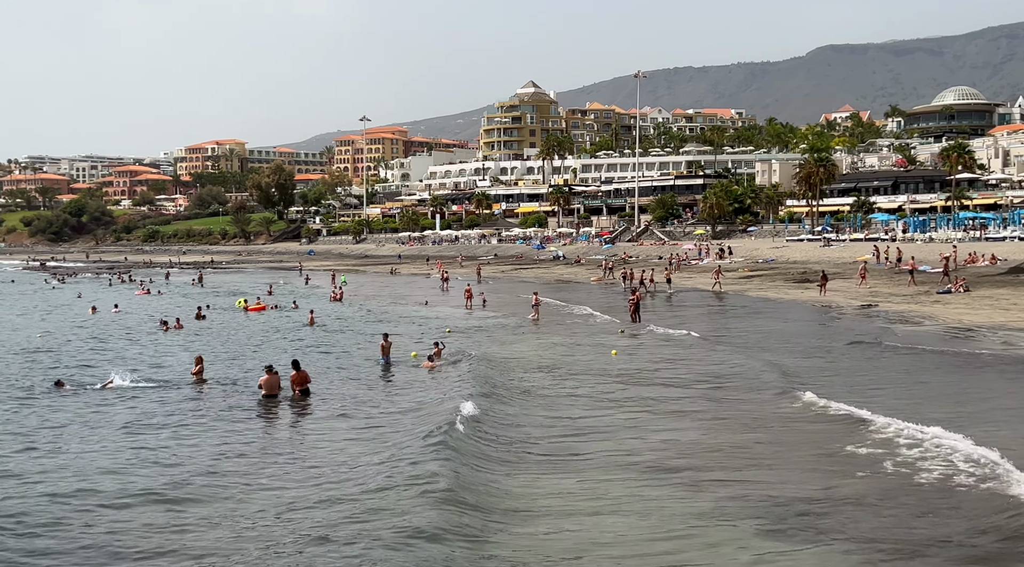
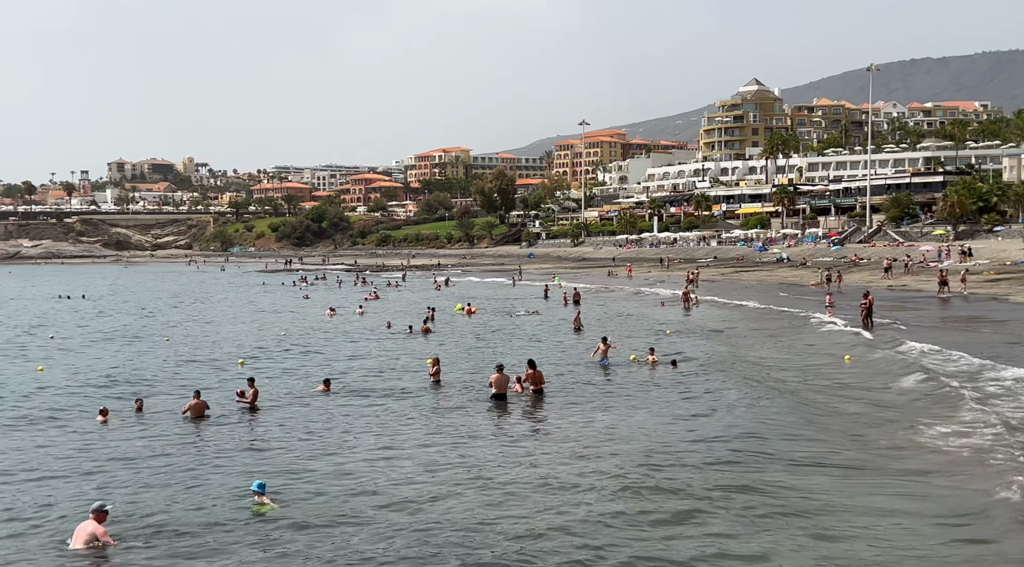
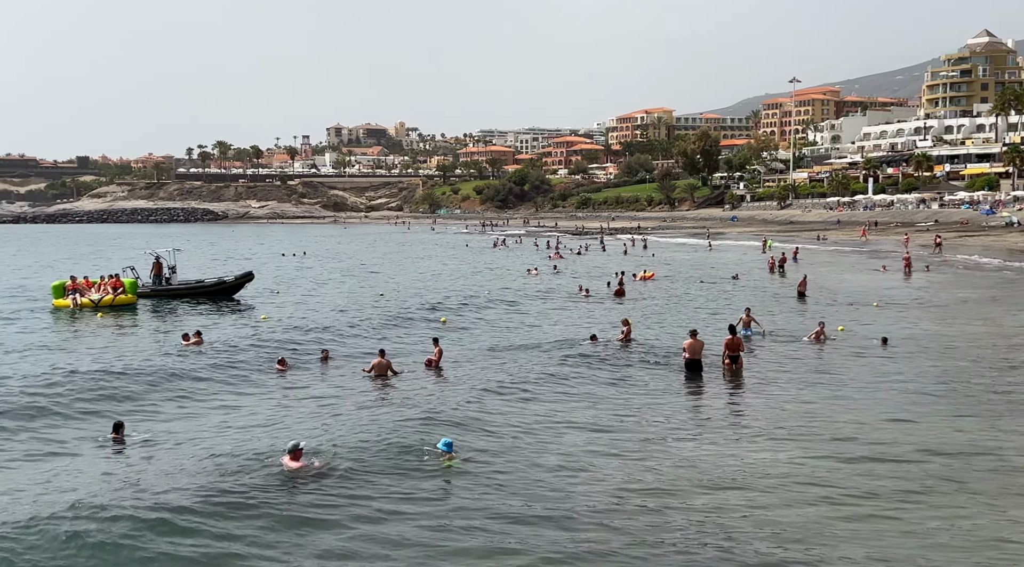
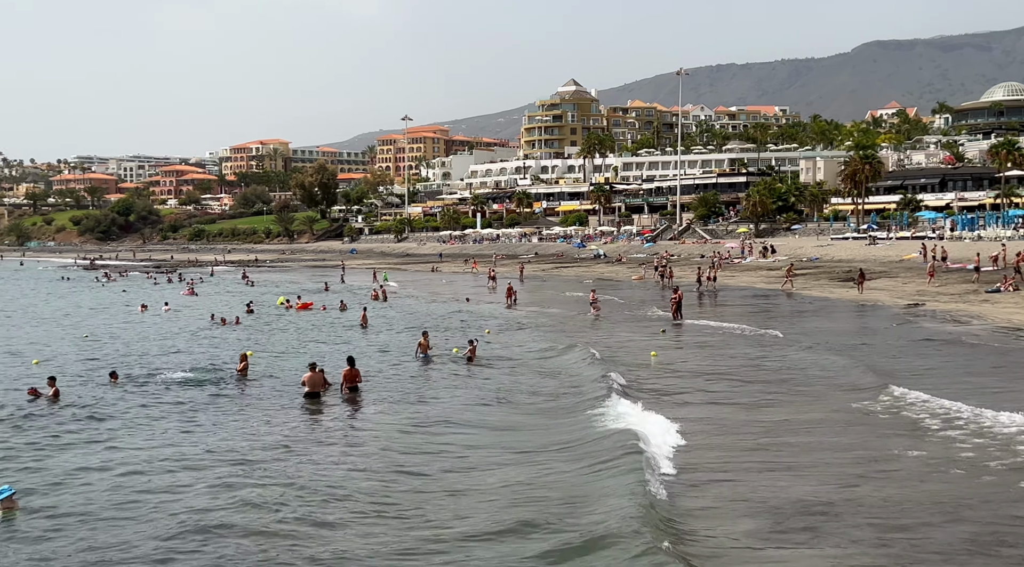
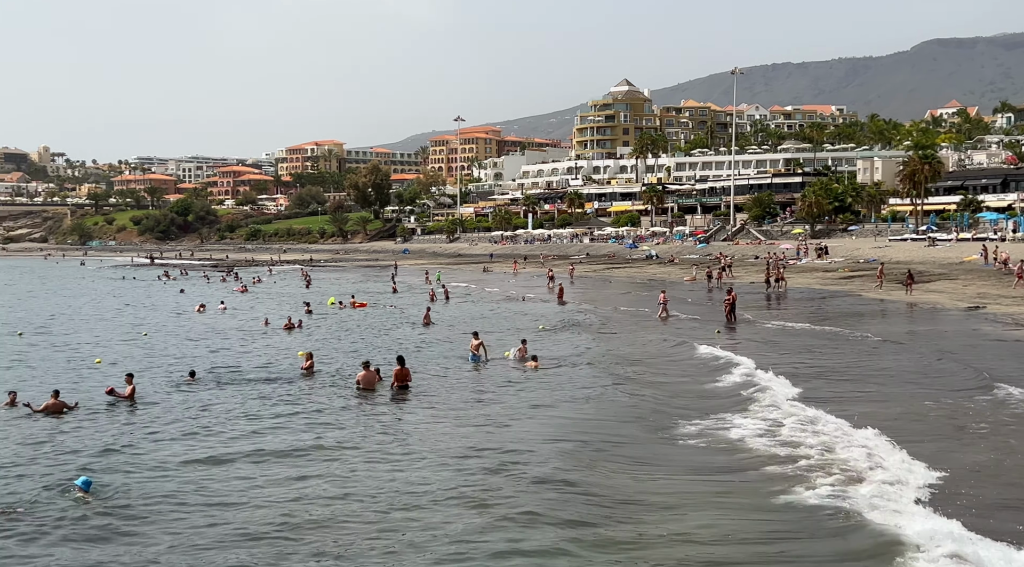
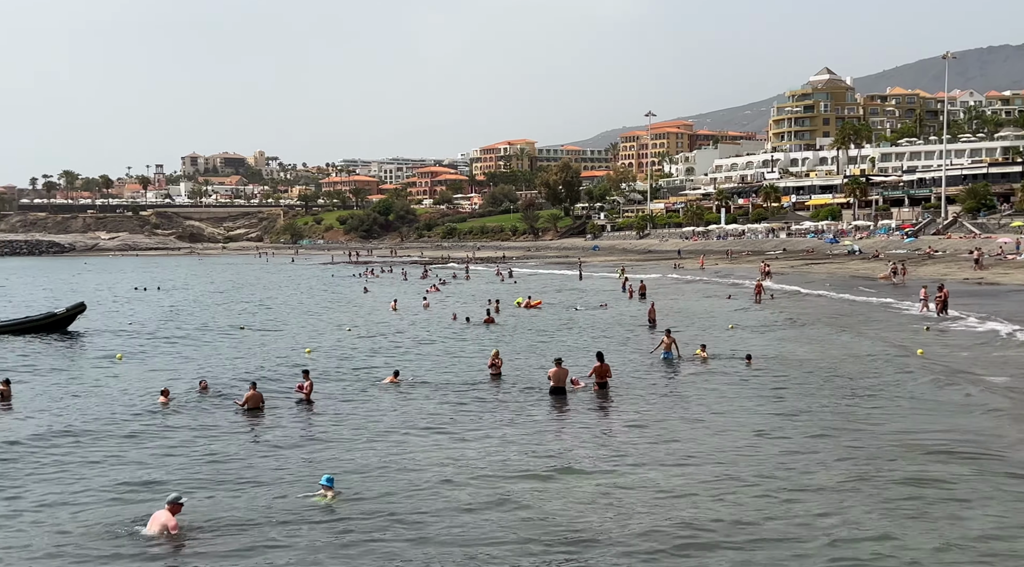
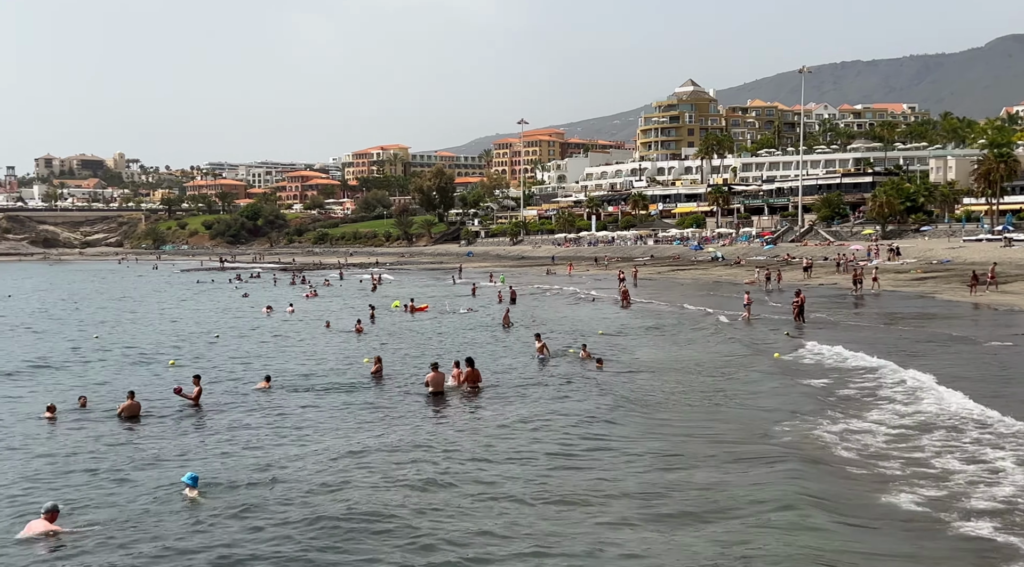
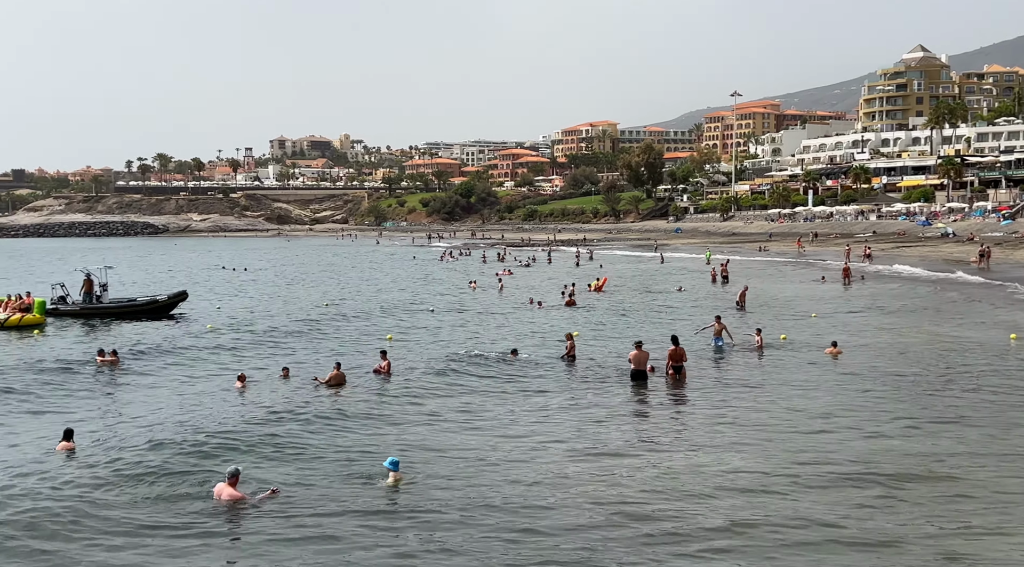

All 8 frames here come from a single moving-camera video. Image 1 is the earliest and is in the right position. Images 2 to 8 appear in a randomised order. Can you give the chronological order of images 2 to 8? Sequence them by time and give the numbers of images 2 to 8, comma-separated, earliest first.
4, 5, 7, 2, 6, 8, 3
